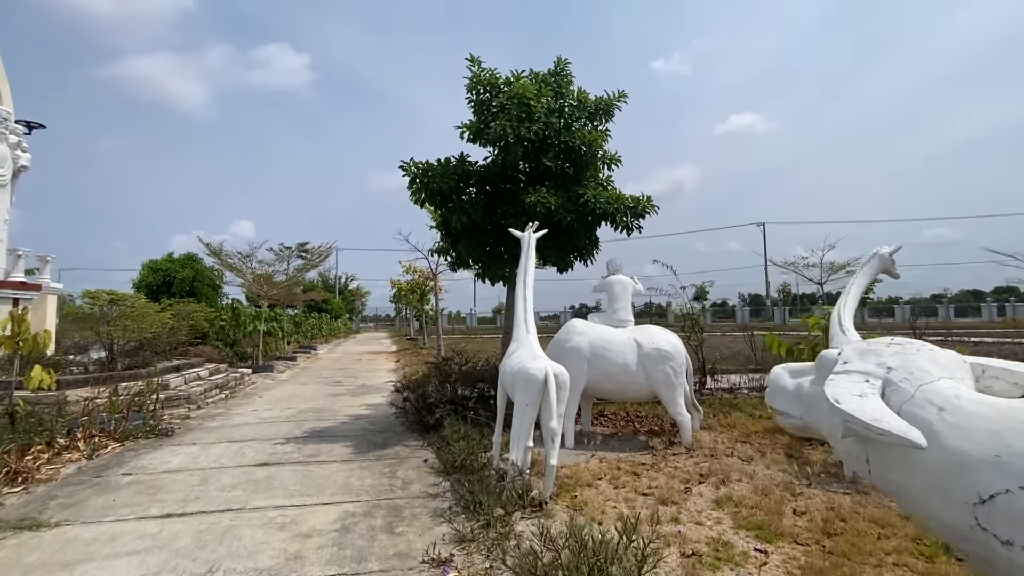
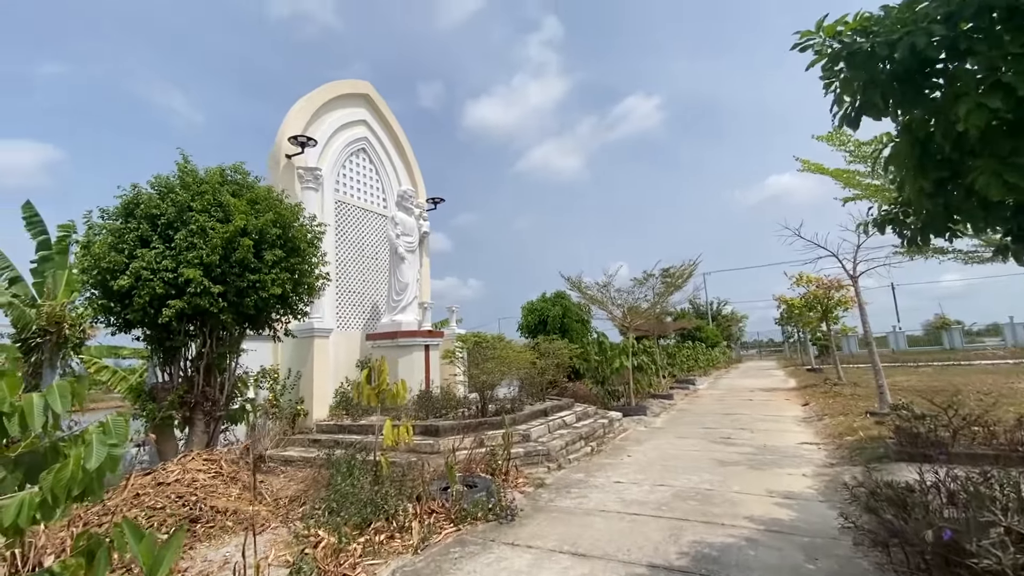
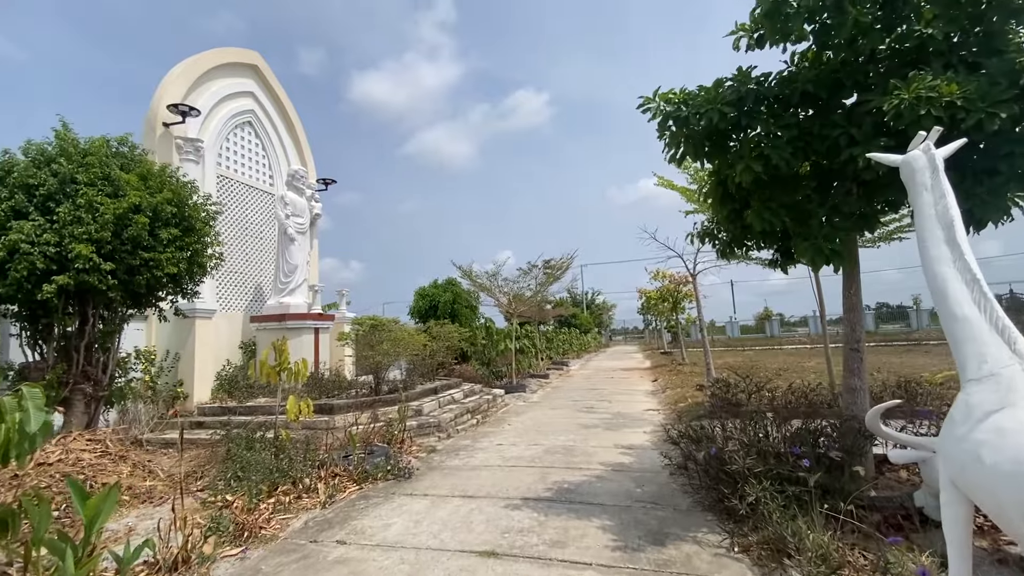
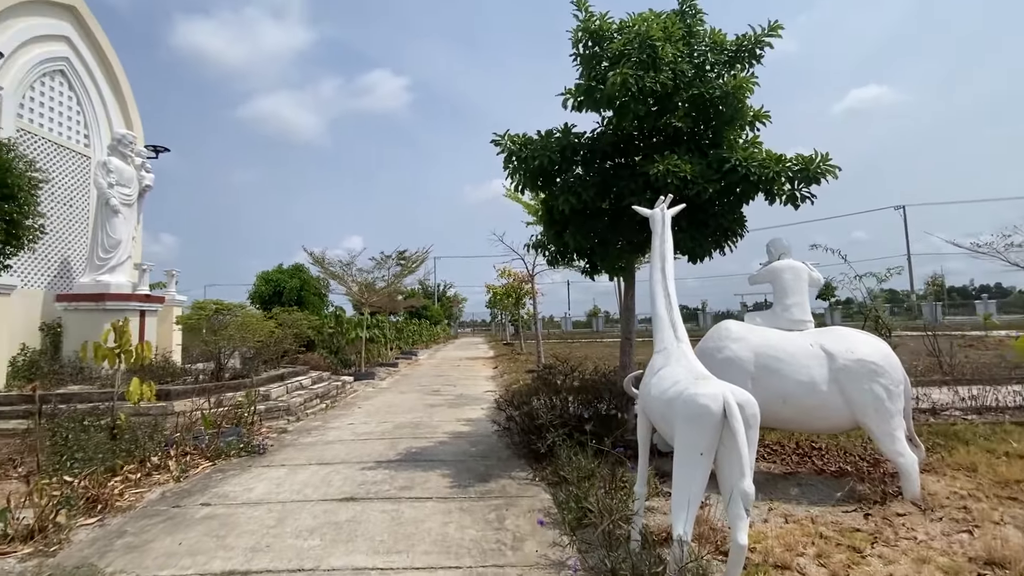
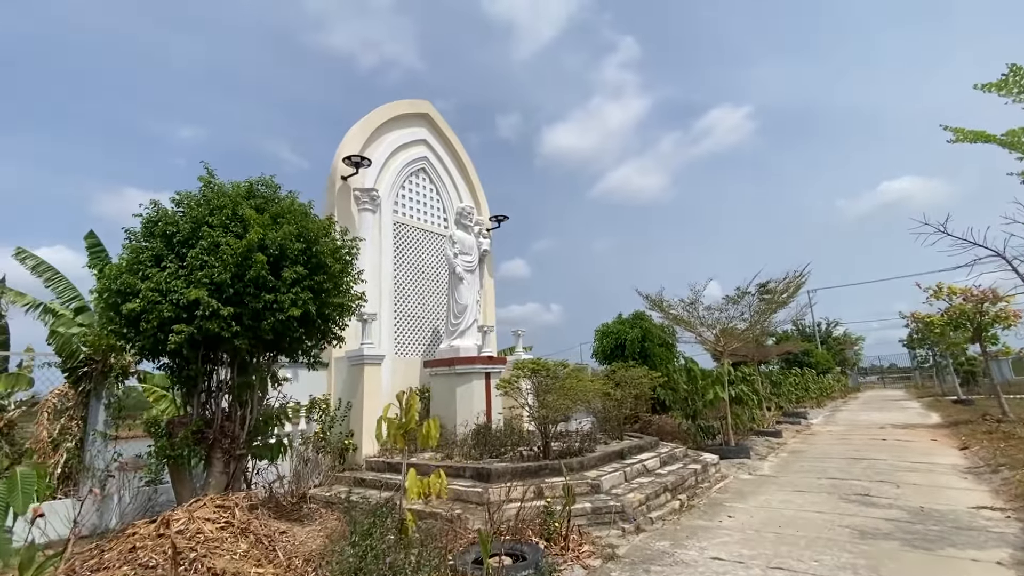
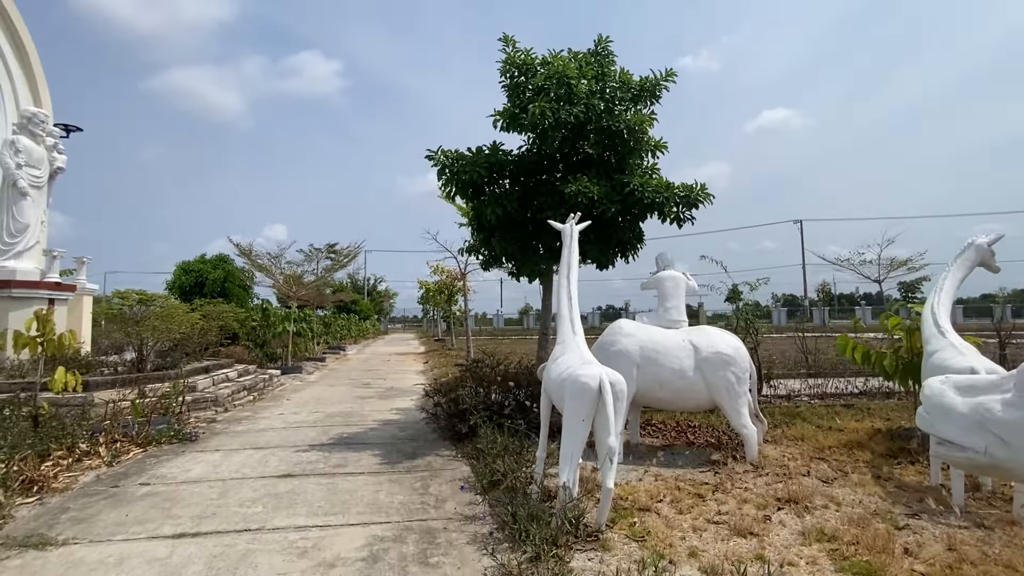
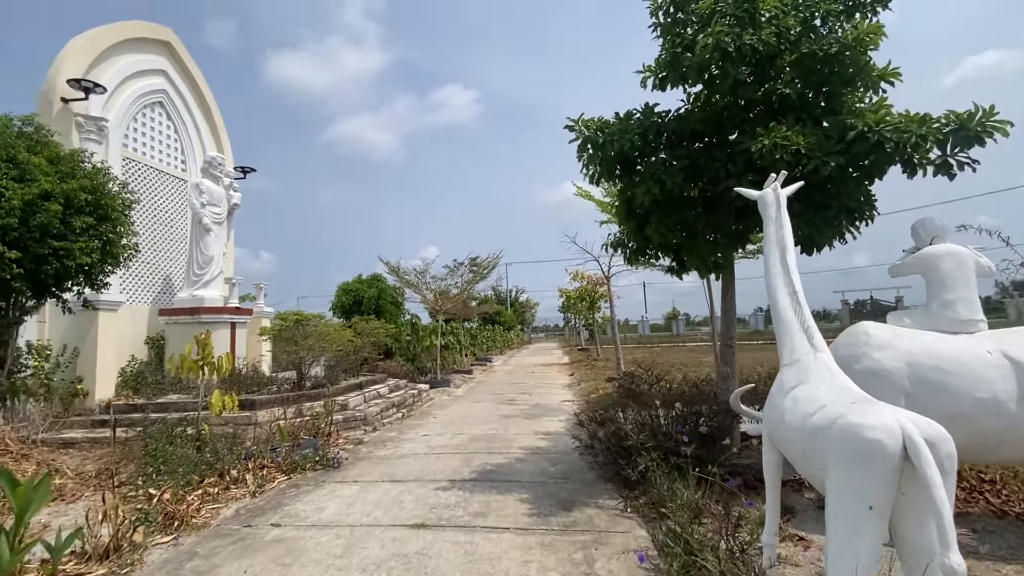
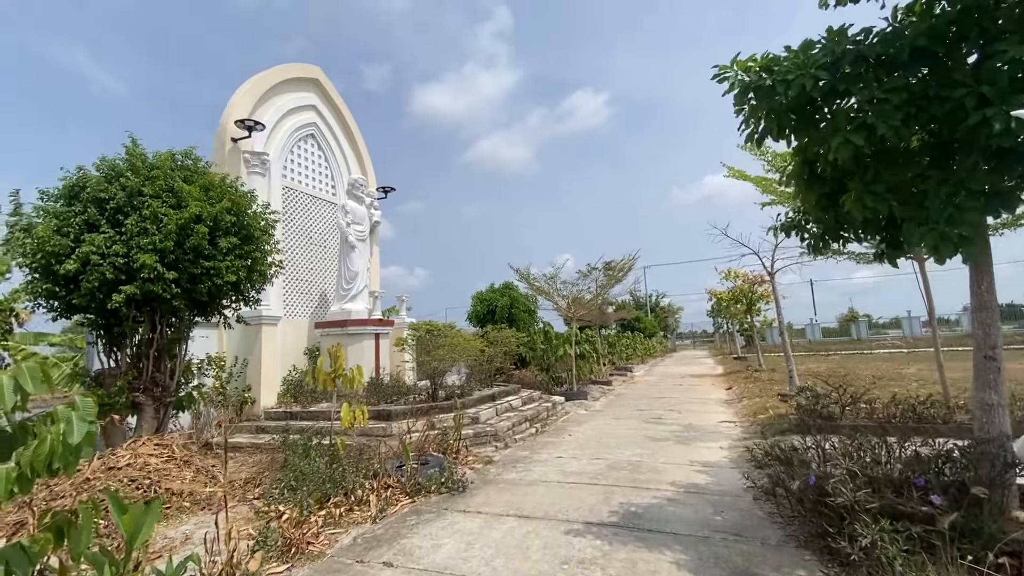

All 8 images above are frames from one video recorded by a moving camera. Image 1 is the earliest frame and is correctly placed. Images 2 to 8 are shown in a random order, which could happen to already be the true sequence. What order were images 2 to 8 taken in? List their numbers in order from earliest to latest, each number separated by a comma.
6, 4, 7, 3, 8, 2, 5
